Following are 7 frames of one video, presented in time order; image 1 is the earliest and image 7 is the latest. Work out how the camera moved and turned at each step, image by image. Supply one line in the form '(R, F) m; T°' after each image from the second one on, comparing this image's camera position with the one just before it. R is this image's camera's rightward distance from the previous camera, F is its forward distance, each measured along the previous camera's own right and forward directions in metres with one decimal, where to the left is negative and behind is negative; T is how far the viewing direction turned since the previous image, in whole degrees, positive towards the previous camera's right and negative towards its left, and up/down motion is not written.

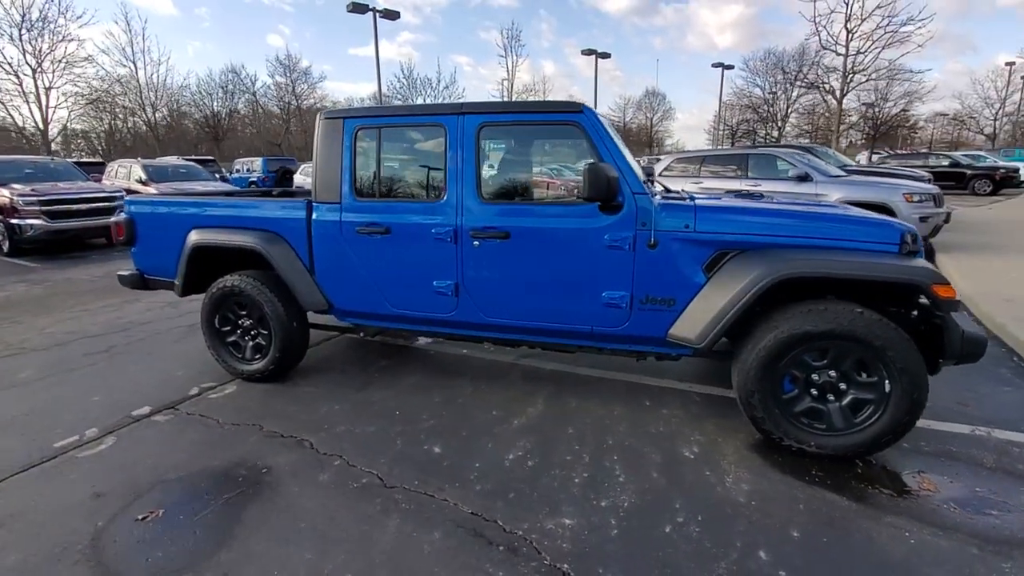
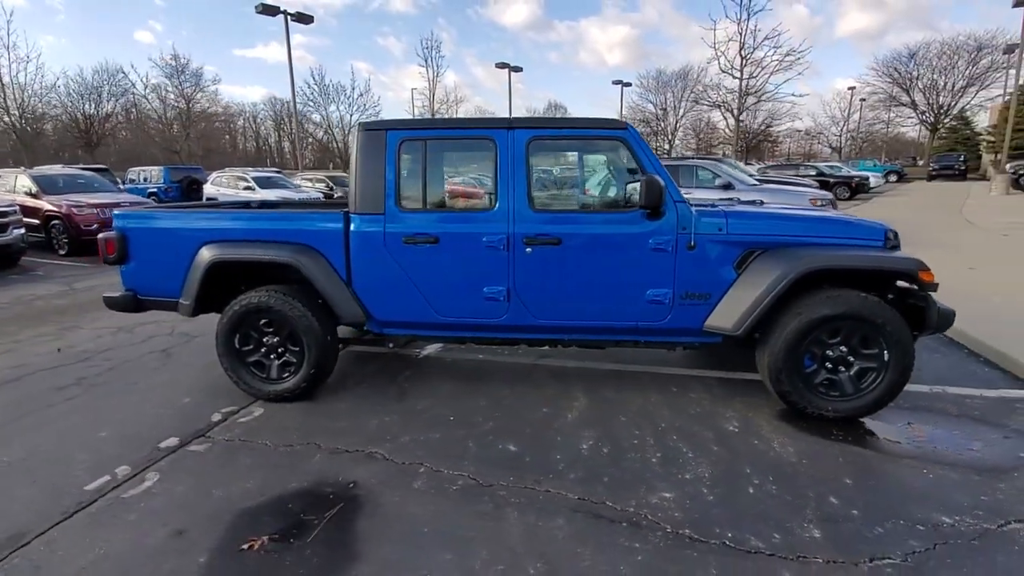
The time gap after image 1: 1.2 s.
(-1.0, -0.1) m; +11°
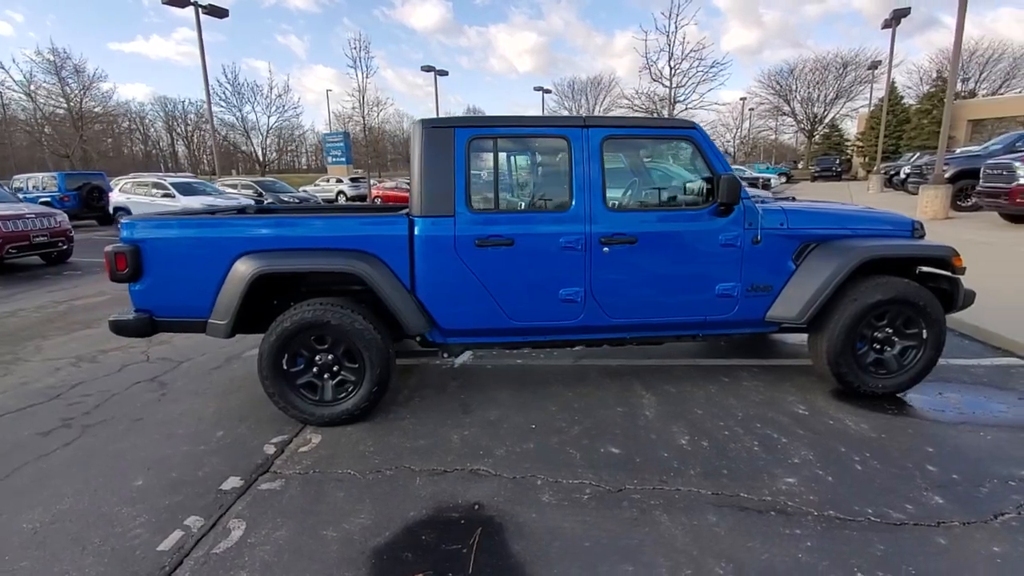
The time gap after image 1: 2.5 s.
(-1.1, +0.2) m; +9°
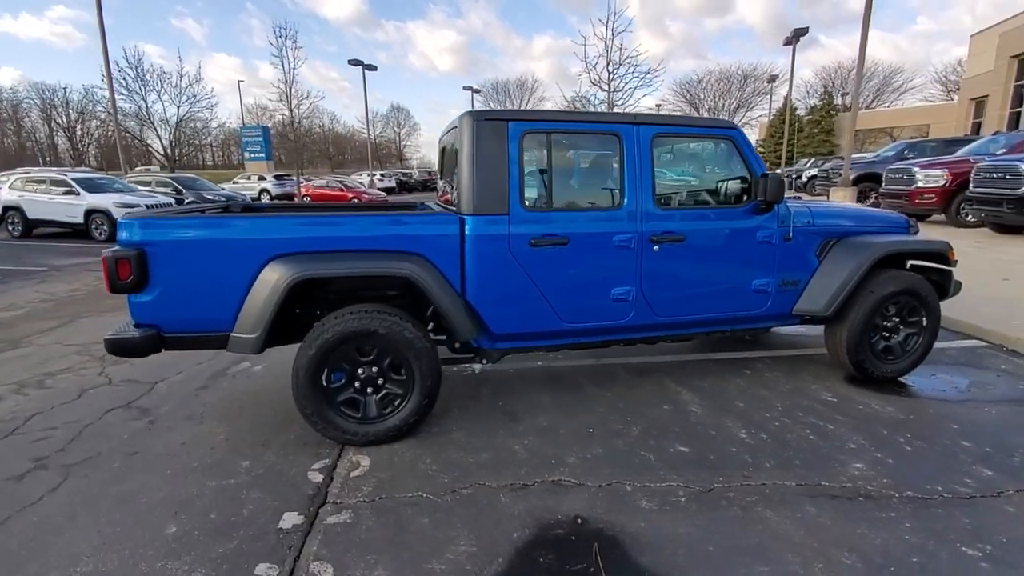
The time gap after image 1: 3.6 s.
(-0.9, +0.2) m; +9°
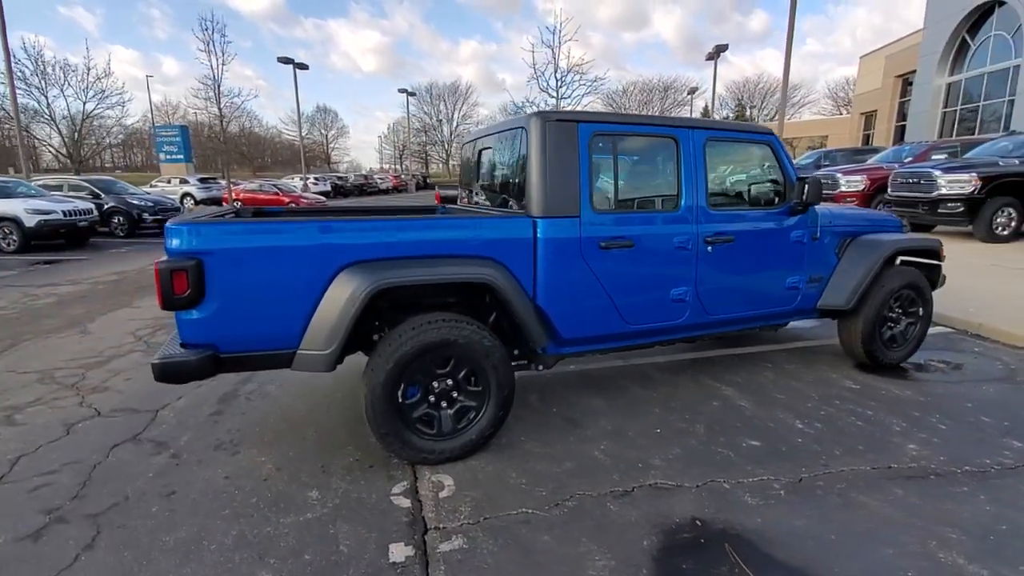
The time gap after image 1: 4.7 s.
(-0.9, +0.2) m; +8°
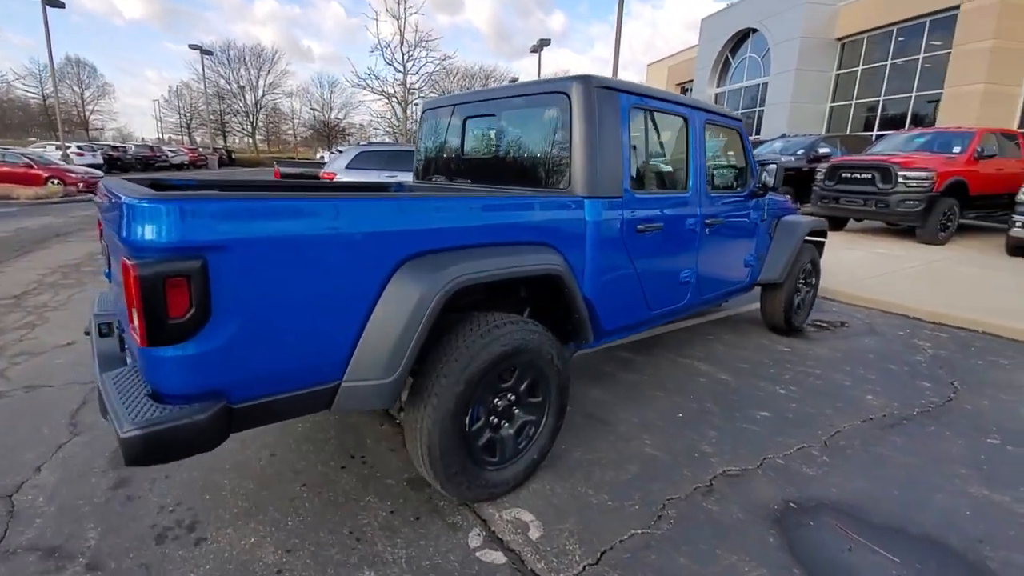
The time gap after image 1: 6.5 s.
(-1.2, +0.7) m; +20°
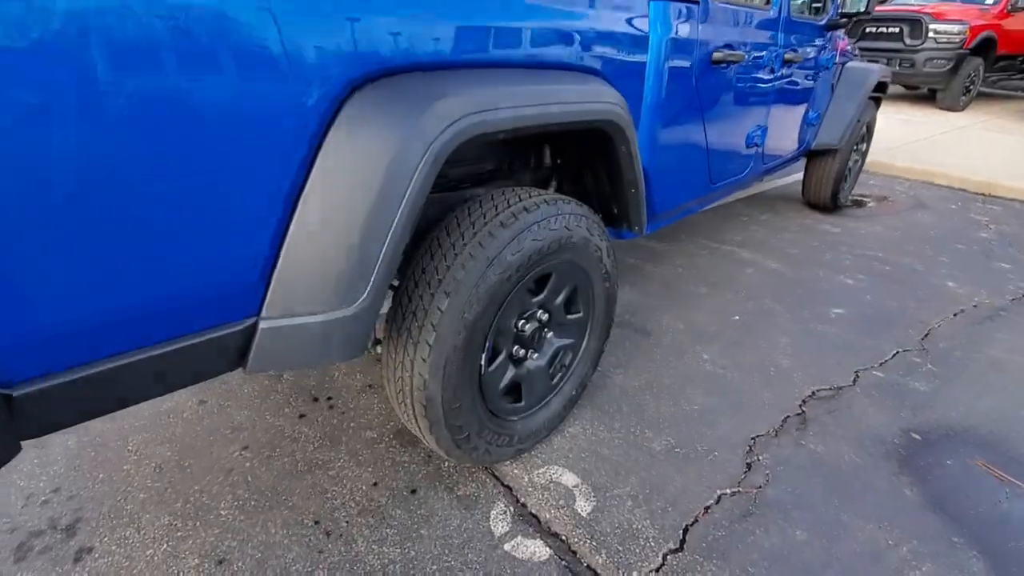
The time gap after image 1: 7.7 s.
(-0.2, +0.9) m; +3°
